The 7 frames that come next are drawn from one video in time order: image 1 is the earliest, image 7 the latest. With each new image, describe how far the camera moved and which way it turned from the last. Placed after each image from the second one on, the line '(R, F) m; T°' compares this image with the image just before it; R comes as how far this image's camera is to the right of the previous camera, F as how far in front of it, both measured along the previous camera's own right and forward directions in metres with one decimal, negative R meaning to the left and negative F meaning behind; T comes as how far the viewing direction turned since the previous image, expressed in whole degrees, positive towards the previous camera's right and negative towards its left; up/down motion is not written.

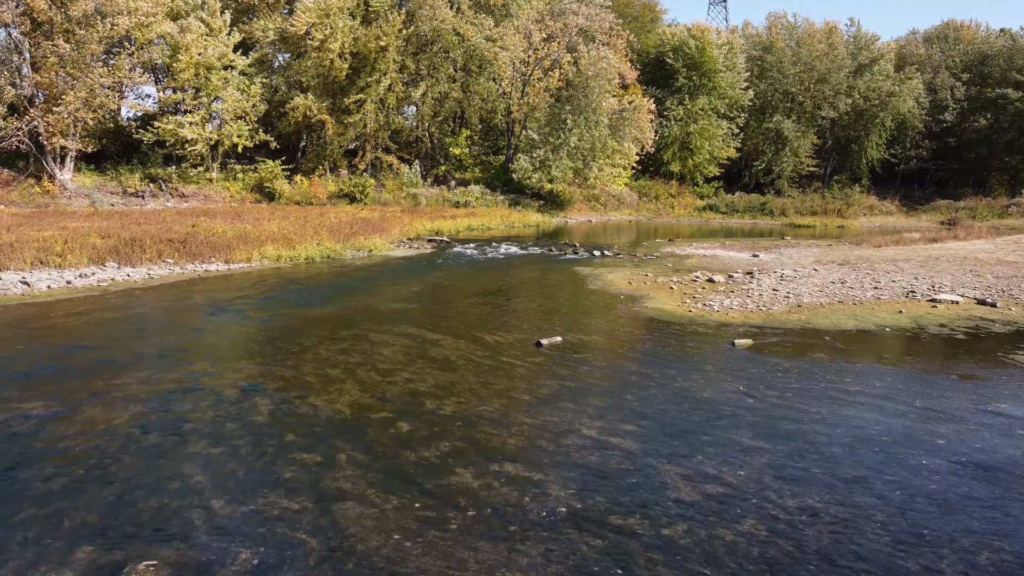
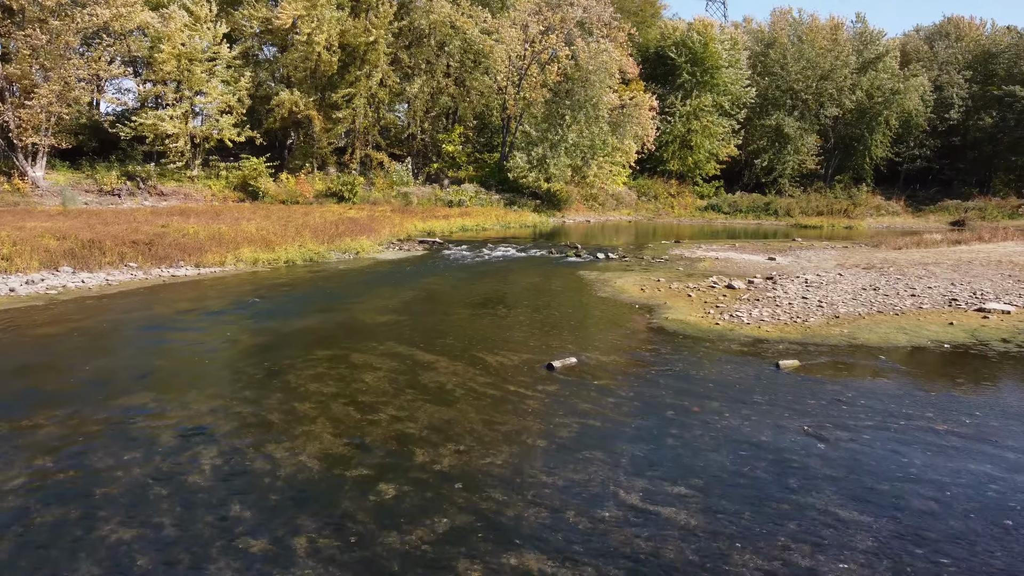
(-0.2, +1.5) m; +1°
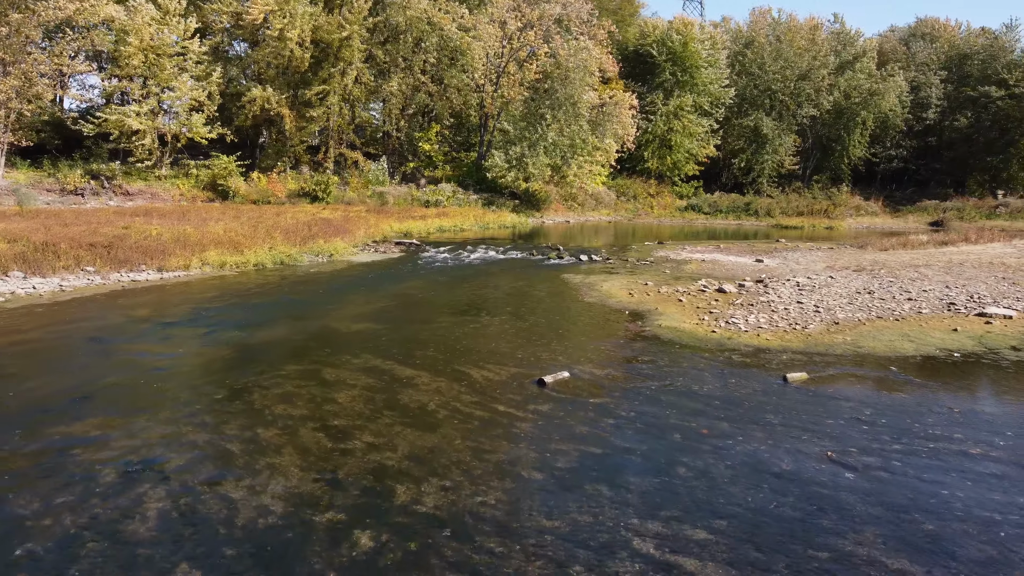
(-0.1, +0.7) m; +2°
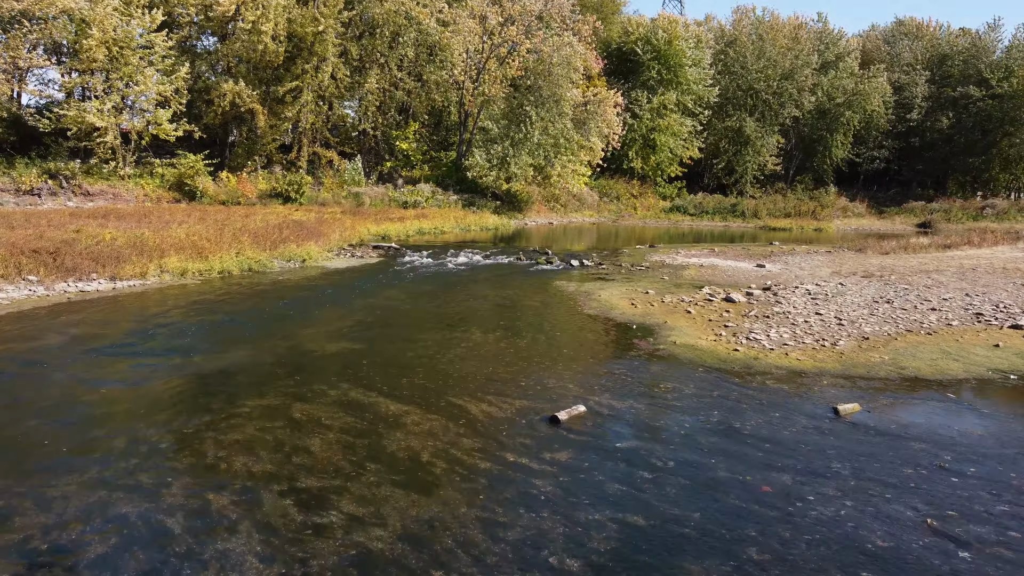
(-0.3, +1.2) m; +2°
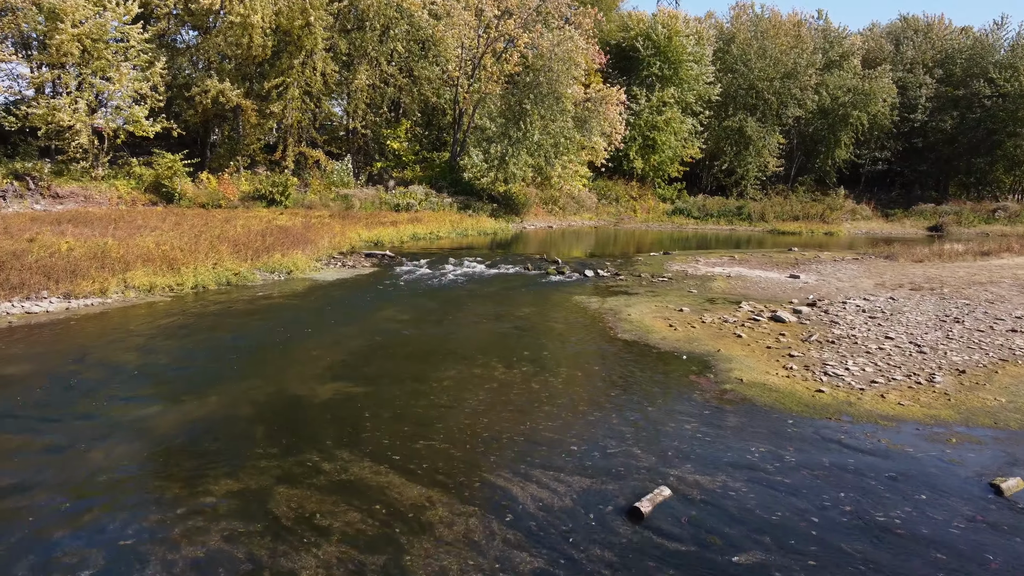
(-0.5, +1.7) m; +1°
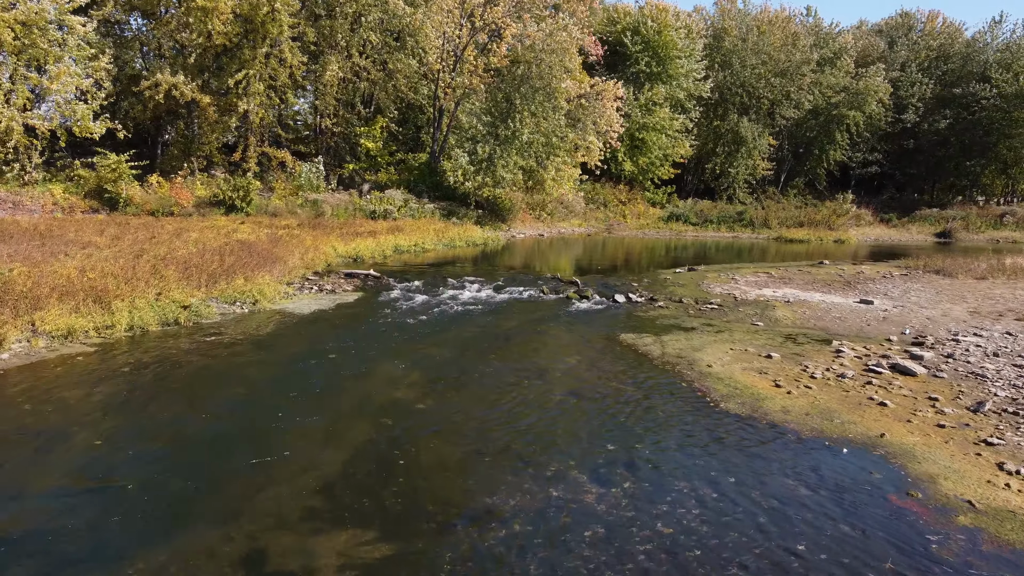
(-0.9, +3.0) m; +3°
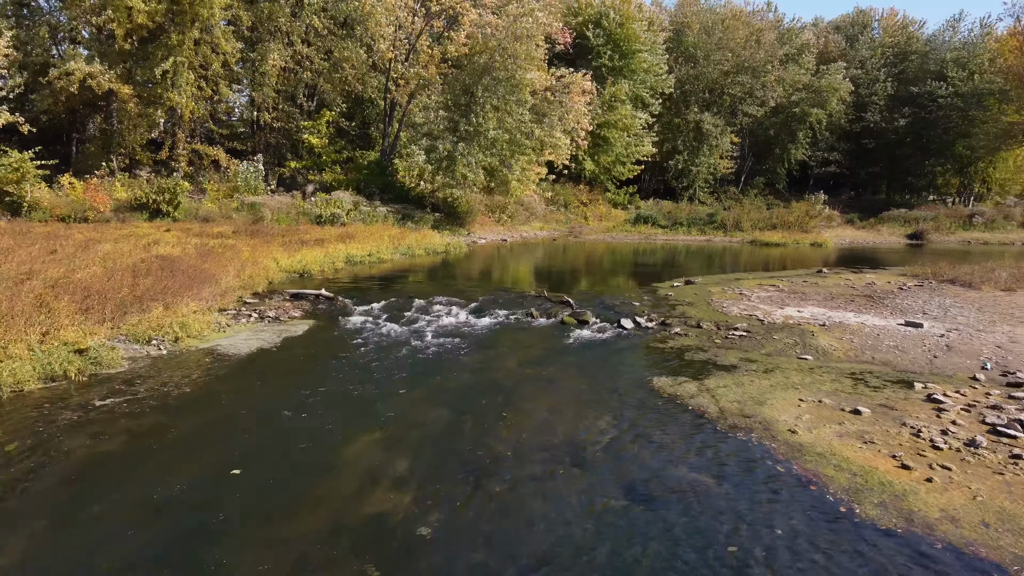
(-0.6, +2.5) m; +4°
